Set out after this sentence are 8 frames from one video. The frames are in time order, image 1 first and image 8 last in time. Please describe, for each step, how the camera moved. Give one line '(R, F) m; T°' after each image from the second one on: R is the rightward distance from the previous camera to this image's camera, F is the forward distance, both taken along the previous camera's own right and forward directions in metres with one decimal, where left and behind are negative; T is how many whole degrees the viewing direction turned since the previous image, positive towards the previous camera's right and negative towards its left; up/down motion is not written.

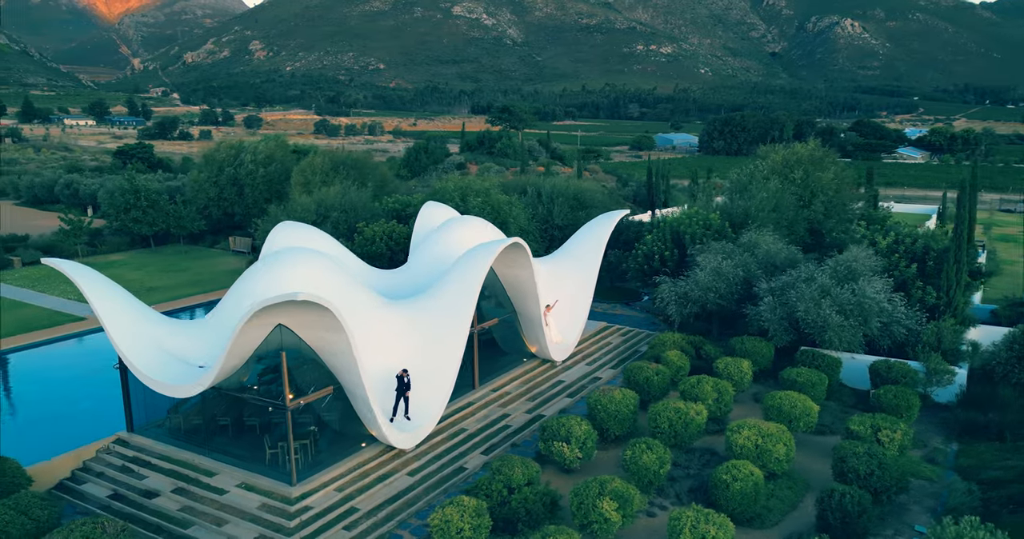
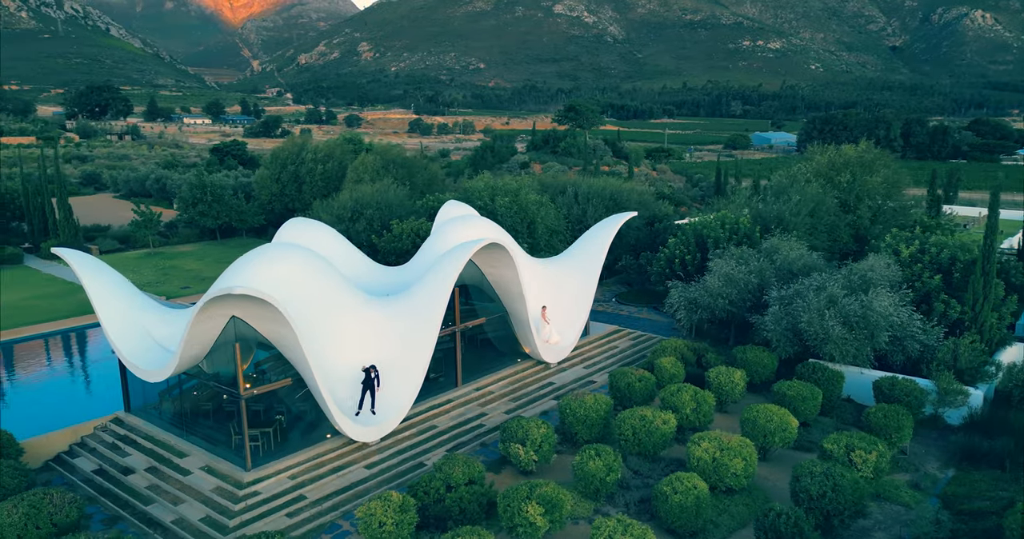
(+2.7, +0.1) m; -7°
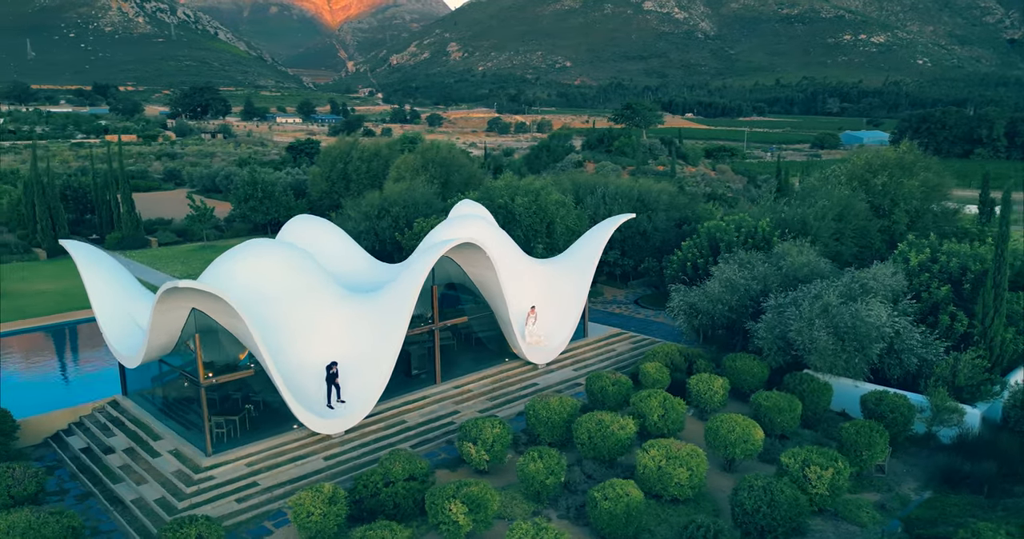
(+2.5, +0.1) m; -6°
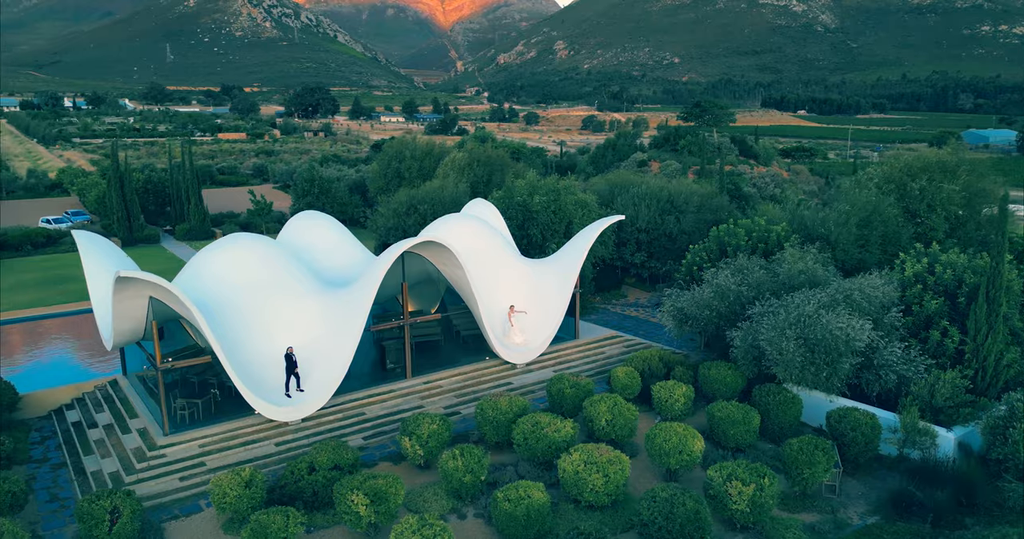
(+3.3, +0.1) m; -8°
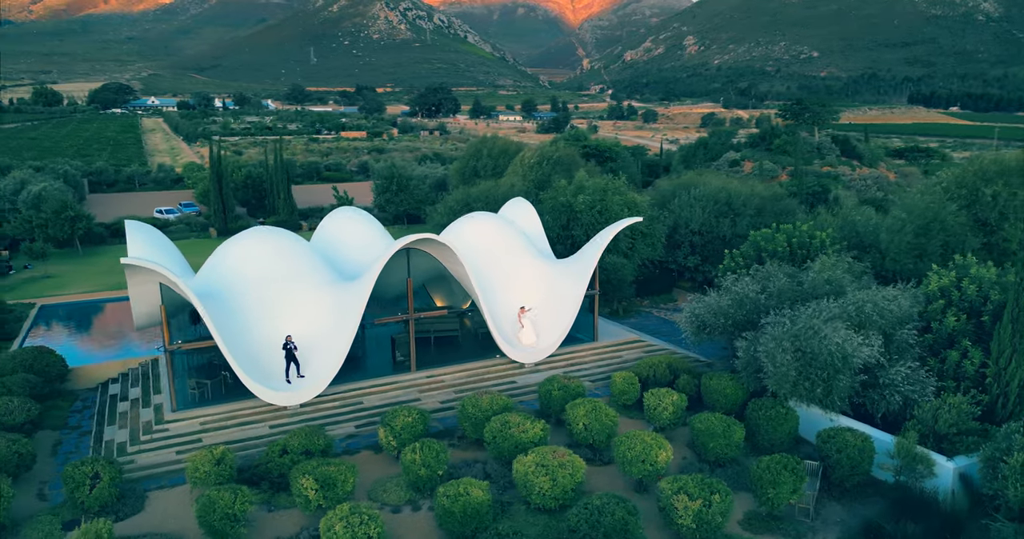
(+2.9, +0.2) m; -9°
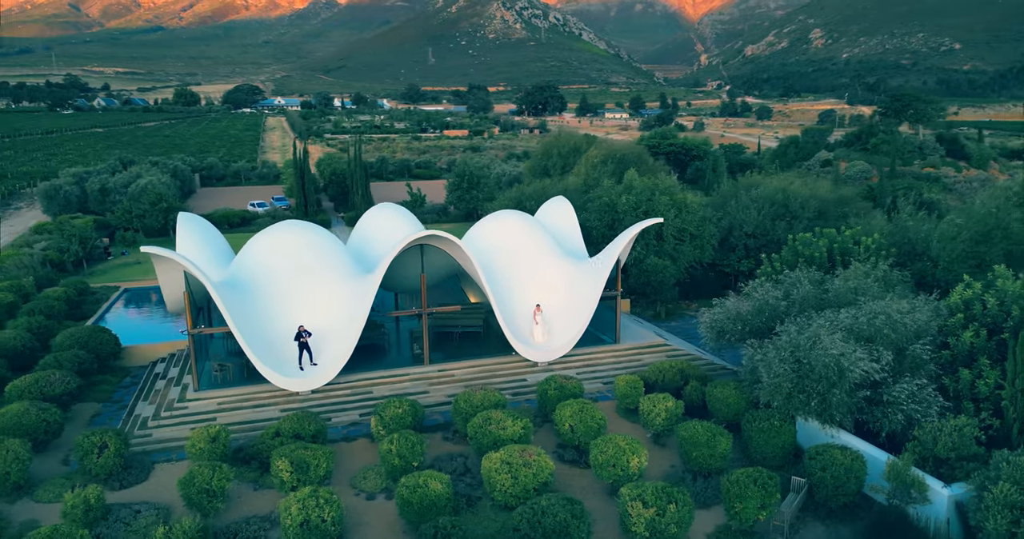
(+2.5, +0.1) m; -8°
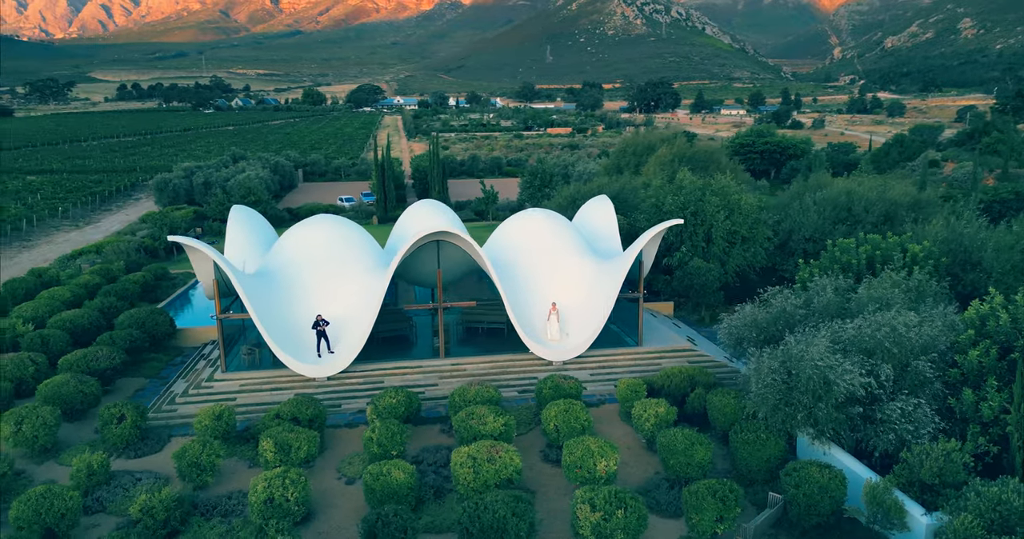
(+2.6, +0.1) m; -9°
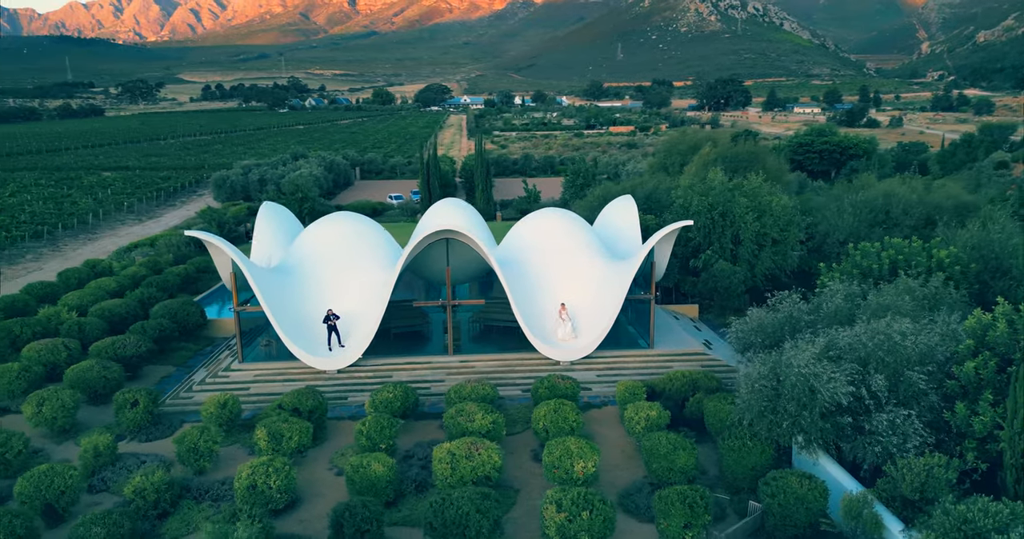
(+1.6, 0.0) m; -5°
